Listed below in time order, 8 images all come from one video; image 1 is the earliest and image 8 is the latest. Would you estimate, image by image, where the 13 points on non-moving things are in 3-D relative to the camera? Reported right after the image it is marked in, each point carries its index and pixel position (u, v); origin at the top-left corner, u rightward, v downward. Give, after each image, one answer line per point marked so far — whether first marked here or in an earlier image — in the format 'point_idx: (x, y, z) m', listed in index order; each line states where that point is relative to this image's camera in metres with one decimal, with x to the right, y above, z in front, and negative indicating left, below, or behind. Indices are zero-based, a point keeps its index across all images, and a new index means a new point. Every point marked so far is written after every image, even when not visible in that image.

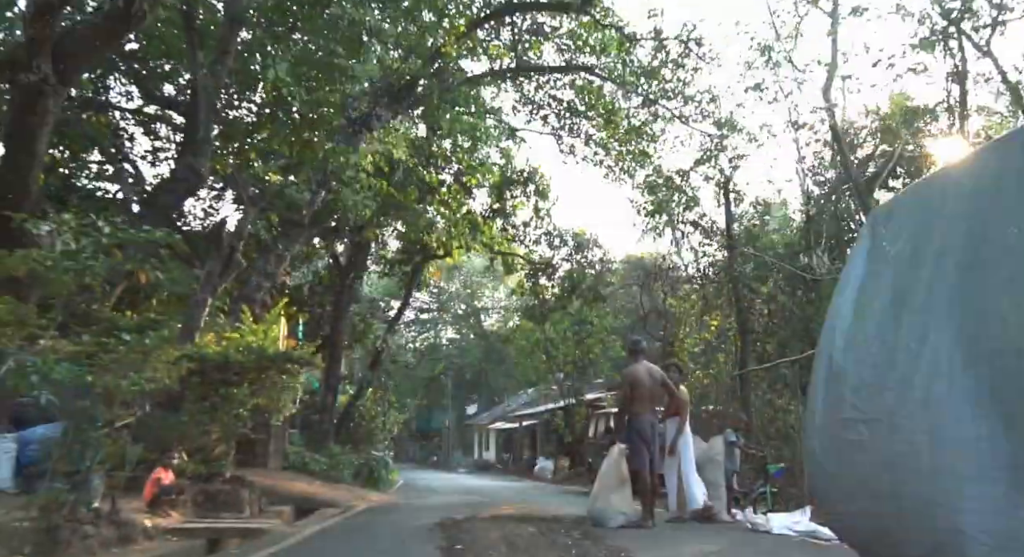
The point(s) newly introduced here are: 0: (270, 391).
0: (-2.9, -1.3, +10.0) m
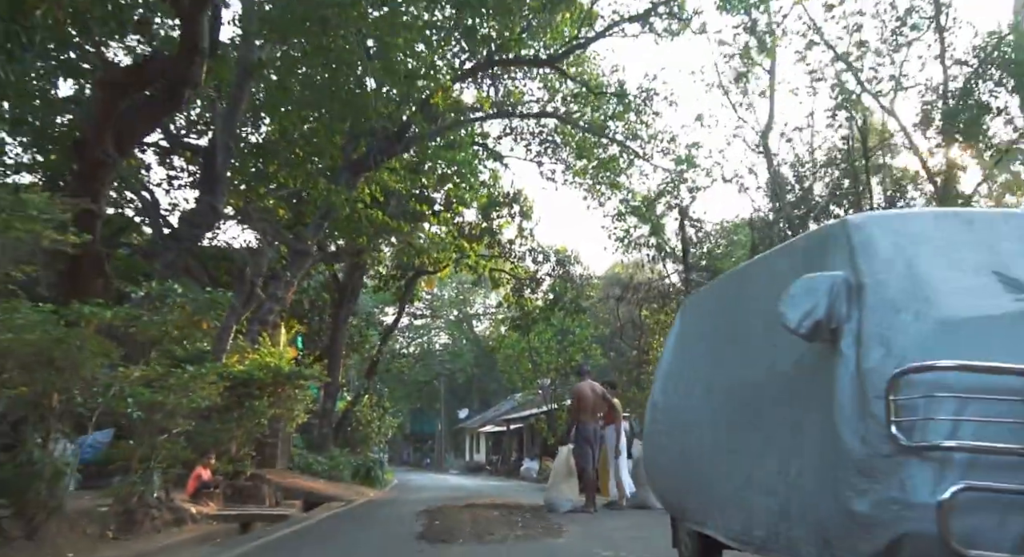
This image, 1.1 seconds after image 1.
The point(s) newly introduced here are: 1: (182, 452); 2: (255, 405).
0: (-3.2, -1.8, +12.1) m
1: (-3.6, -1.9, +9.1) m
2: (-3.4, -1.6, +11.2) m
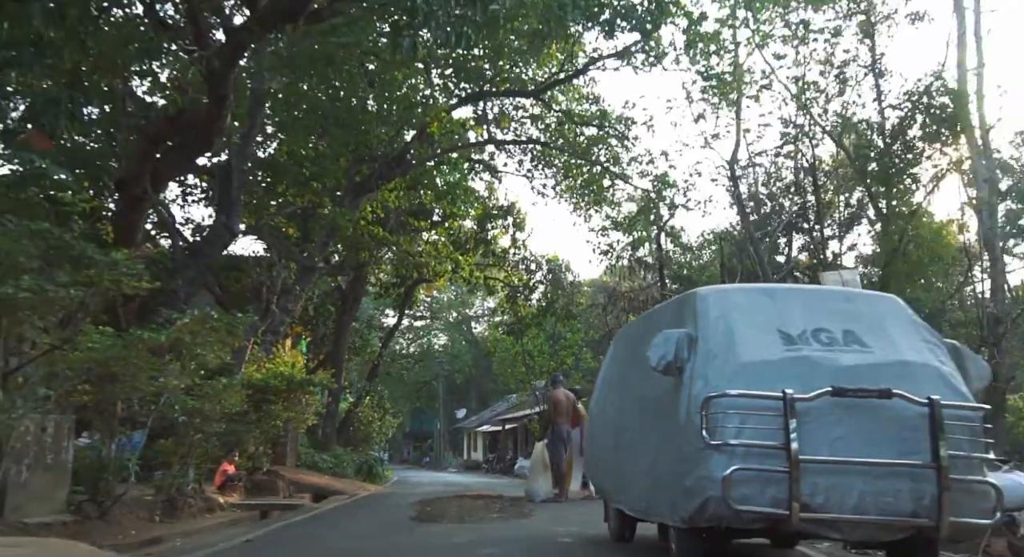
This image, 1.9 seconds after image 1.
0: (-3.5, -2.1, +13.7) m
1: (-3.8, -2.2, +10.7) m
2: (-3.7, -1.9, +12.7) m
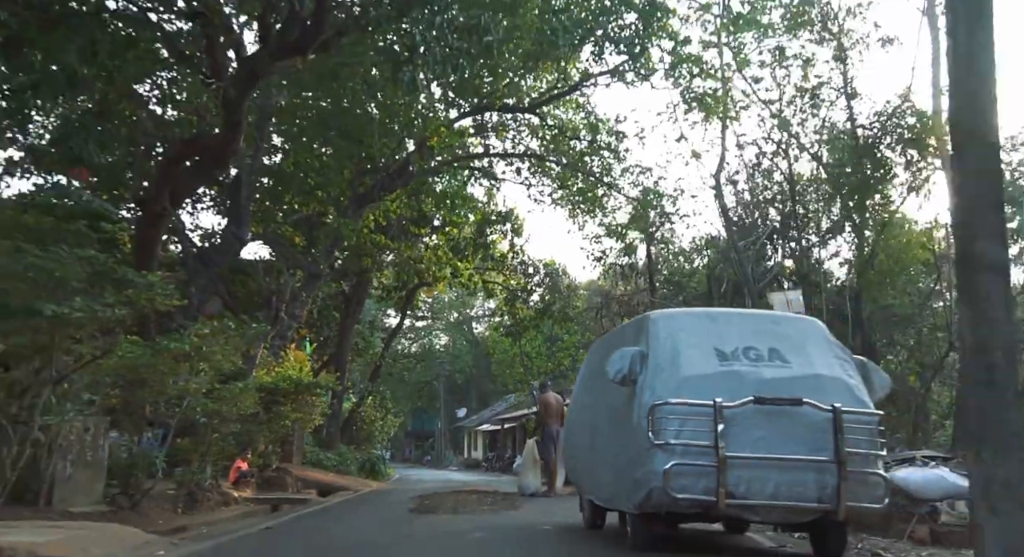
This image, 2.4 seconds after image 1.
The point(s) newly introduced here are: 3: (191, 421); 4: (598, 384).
0: (-3.6, -2.2, +14.6) m
1: (-3.9, -2.3, +11.6) m
2: (-3.8, -2.1, +13.7) m
3: (-4.1, -1.8, +10.7) m
4: (+0.7, -0.8, +6.6) m
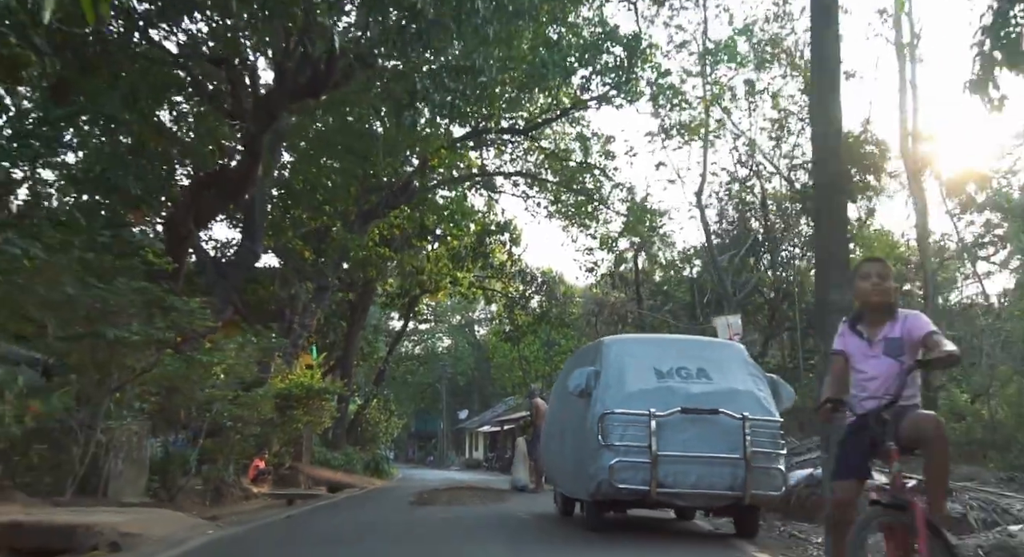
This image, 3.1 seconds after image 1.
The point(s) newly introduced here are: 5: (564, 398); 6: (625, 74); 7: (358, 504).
0: (-3.7, -2.5, +15.9) m
1: (-4.0, -2.6, +13.0) m
2: (-3.9, -2.4, +15.0) m
3: (-4.2, -2.1, +12.1) m
4: (+0.5, -1.1, +7.9) m
5: (+0.5, -1.1, +7.9) m
6: (+2.6, +4.5, +18.8) m
7: (-2.5, -3.6, +13.6) m
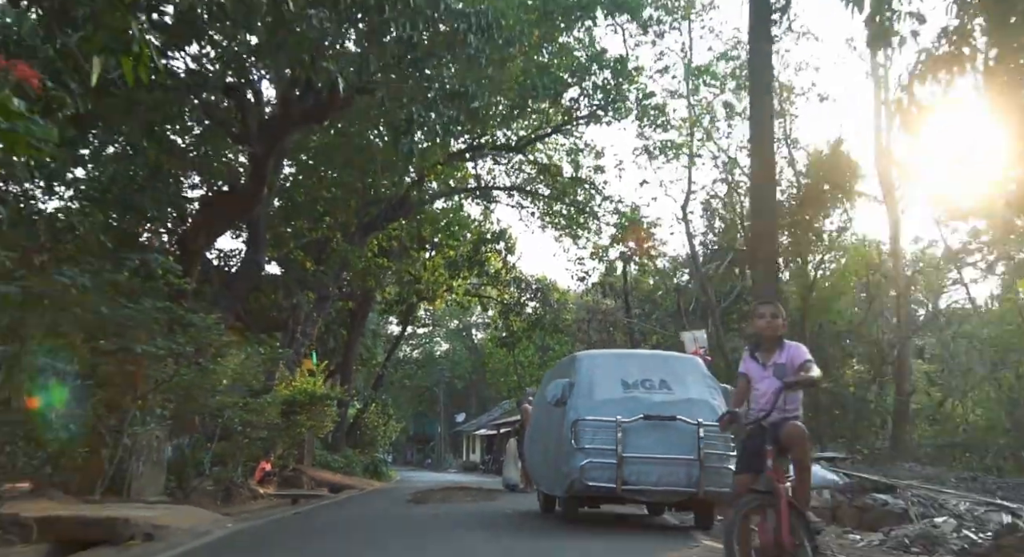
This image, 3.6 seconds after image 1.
0: (-3.9, -2.7, +16.8) m
1: (-4.2, -2.8, +13.8) m
2: (-4.1, -2.6, +15.9) m
3: (-4.4, -2.3, +13.0) m
4: (+0.4, -1.3, +8.8) m
5: (+0.3, -1.3, +8.8) m
6: (+2.4, +4.3, +19.7) m
7: (-2.6, -3.9, +14.5) m
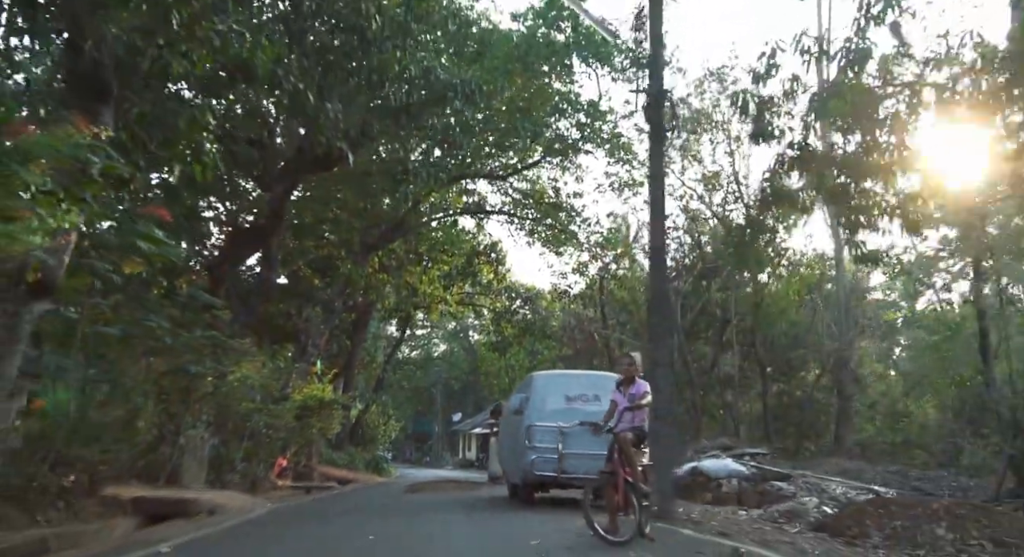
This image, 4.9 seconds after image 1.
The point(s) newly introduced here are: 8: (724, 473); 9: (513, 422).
0: (-4.2, -3.2, +19.2) m
1: (-4.6, -3.3, +16.3) m
2: (-4.4, -3.1, +18.3) m
3: (-4.7, -2.8, +15.4) m
4: (0.0, -1.8, +11.3) m
5: (0.0, -1.8, +11.2) m
6: (+2.0, +3.9, +22.2) m
7: (-3.0, -4.3, +16.9) m
8: (+3.1, -2.8, +12.1) m
9: (0.0, -1.9, +10.8) m
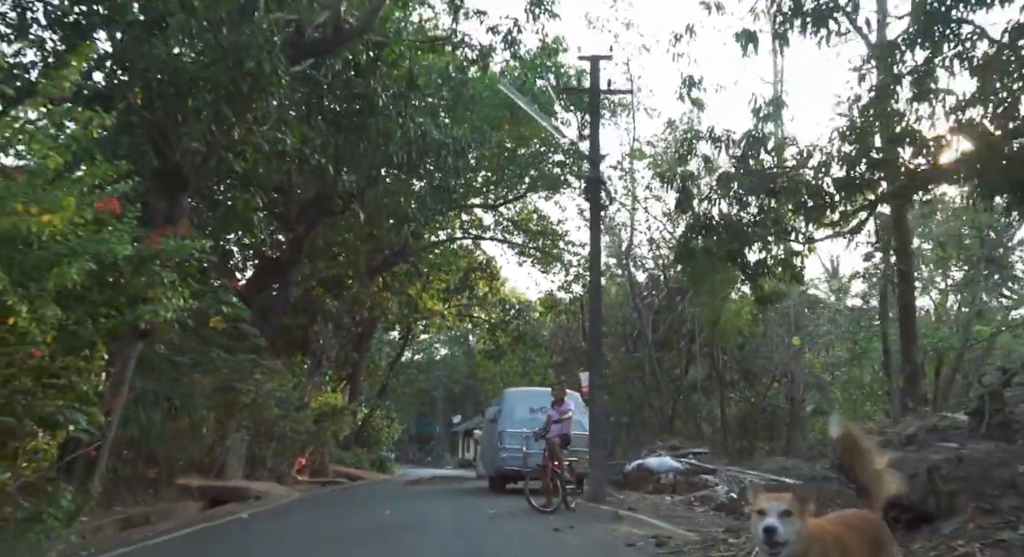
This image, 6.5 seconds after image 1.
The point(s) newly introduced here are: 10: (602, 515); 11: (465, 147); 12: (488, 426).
0: (-4.6, -3.8, +22.2) m
1: (-4.9, -3.9, +19.2) m
2: (-4.8, -3.7, +21.2) m
3: (-5.1, -3.4, +18.3) m
4: (-0.3, -2.4, +14.2) m
5: (-0.4, -2.4, +14.1) m
6: (+1.7, +3.3, +25.0) m
7: (-3.3, -4.9, +19.8) m
8: (+2.7, -3.4, +15.0) m
9: (-0.3, -2.4, +13.7) m
10: (+1.0, -2.5, +8.8) m
11: (-1.0, +2.9, +18.7) m
12: (-0.4, -2.4, +13.8) m
